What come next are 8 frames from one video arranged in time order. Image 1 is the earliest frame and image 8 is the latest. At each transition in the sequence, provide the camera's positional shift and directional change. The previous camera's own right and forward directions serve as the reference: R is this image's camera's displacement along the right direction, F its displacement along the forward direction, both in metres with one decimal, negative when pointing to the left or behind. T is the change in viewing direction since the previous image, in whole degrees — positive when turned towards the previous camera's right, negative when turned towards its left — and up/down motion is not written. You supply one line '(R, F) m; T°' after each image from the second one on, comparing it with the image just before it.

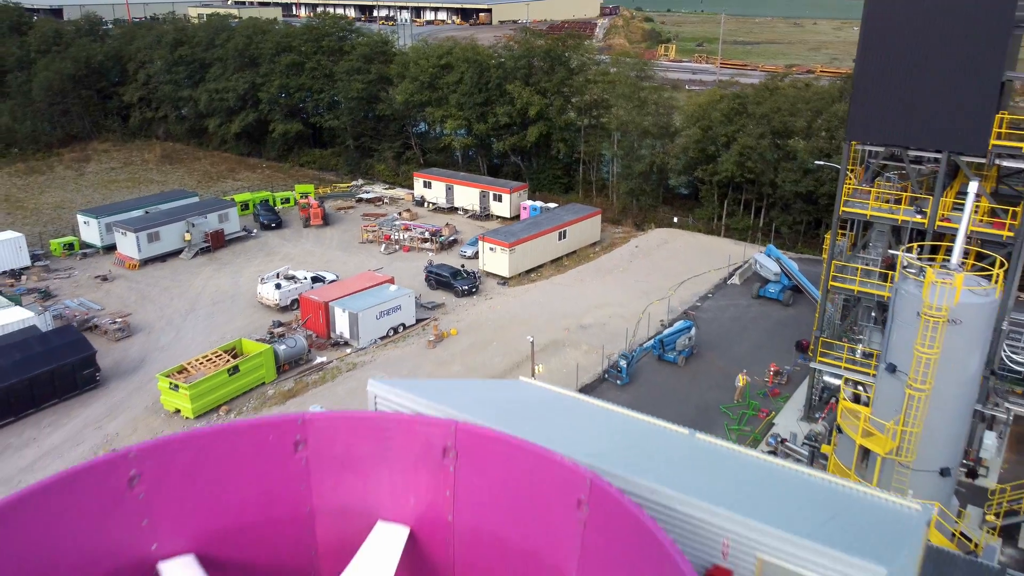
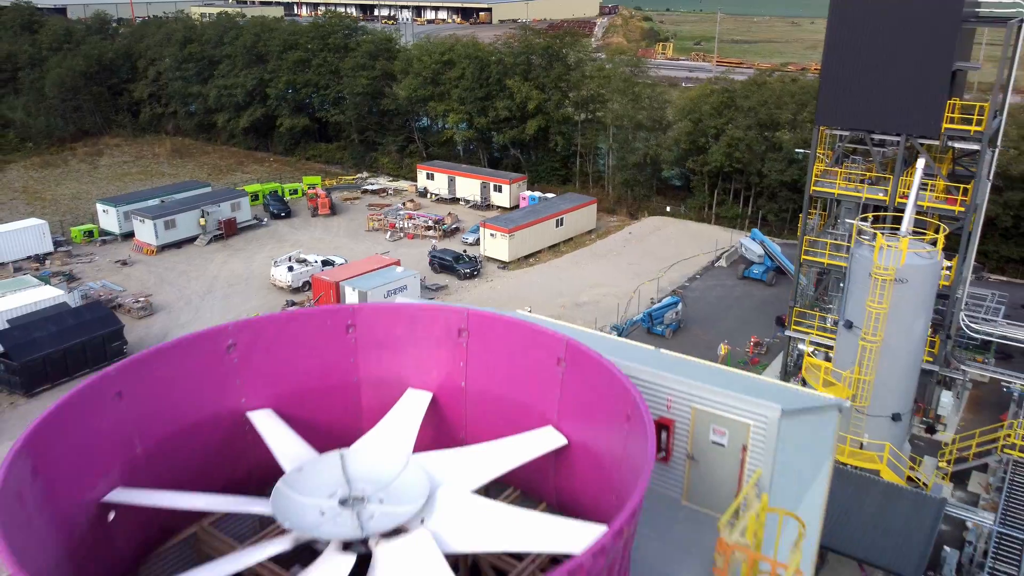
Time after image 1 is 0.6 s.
(0.0, -2.4) m; 0°
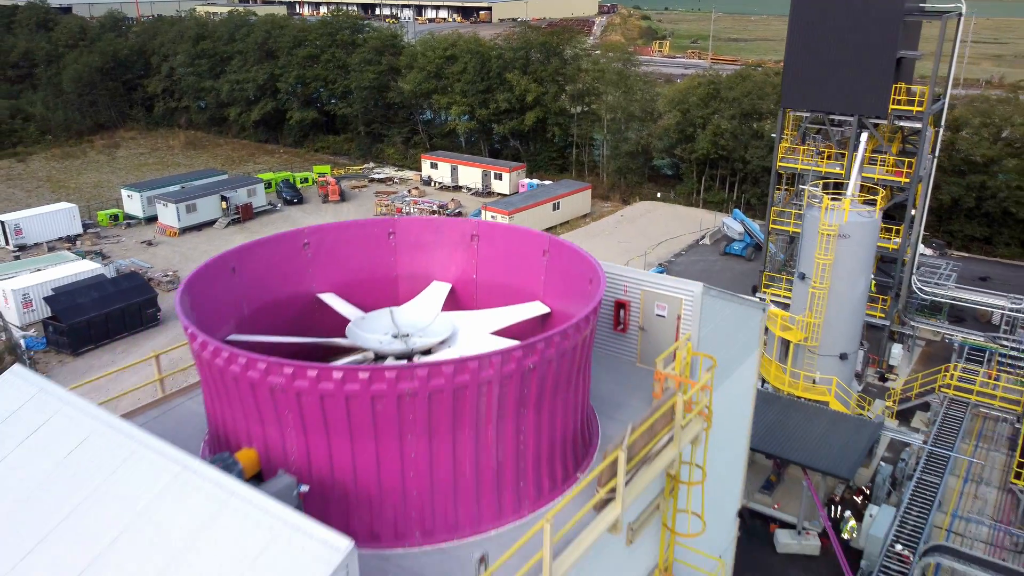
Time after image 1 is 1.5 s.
(0.0, -3.4) m; 0°
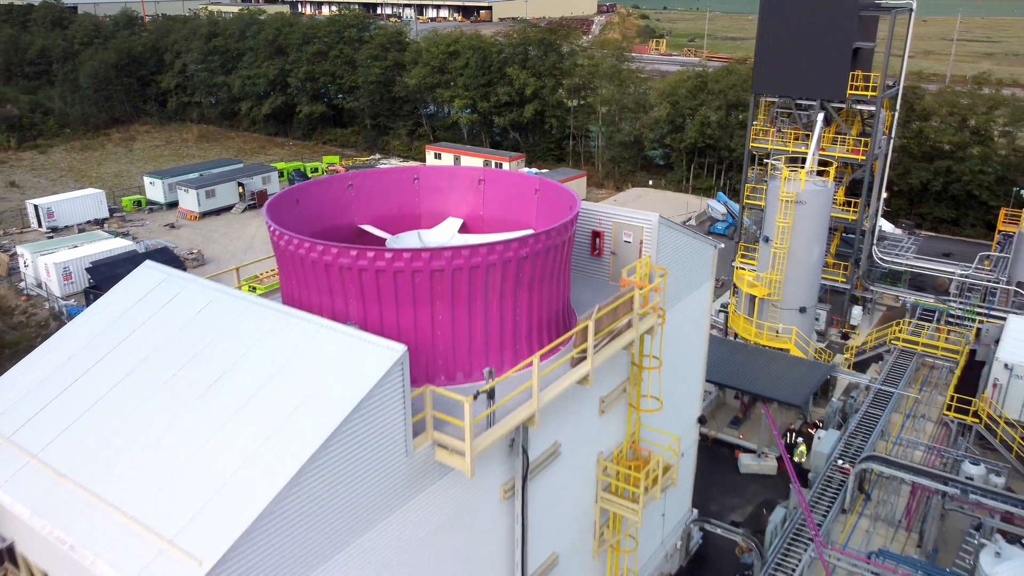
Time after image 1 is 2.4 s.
(0.0, -3.5) m; 0°
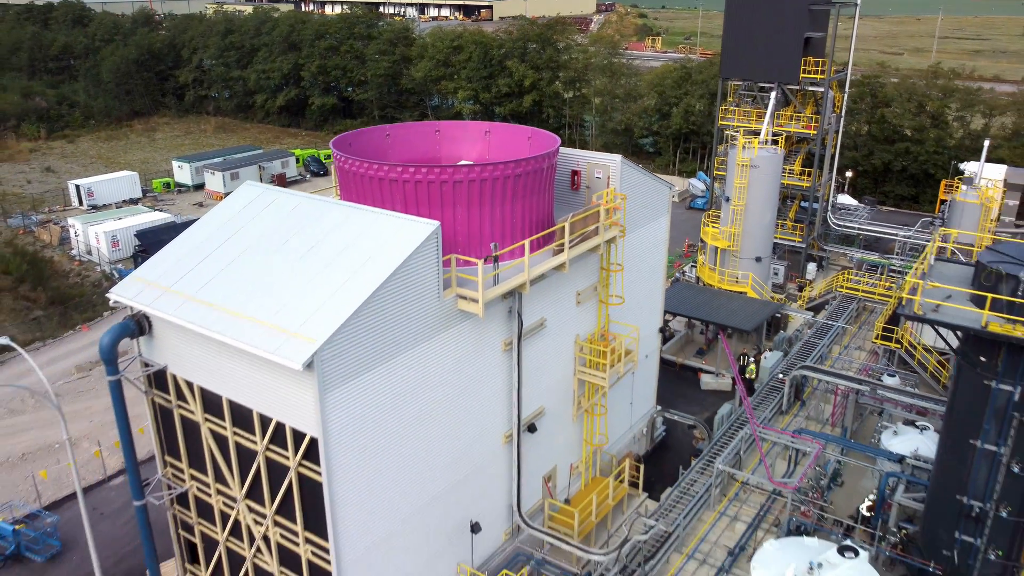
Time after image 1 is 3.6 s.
(0.0, -5.0) m; 0°
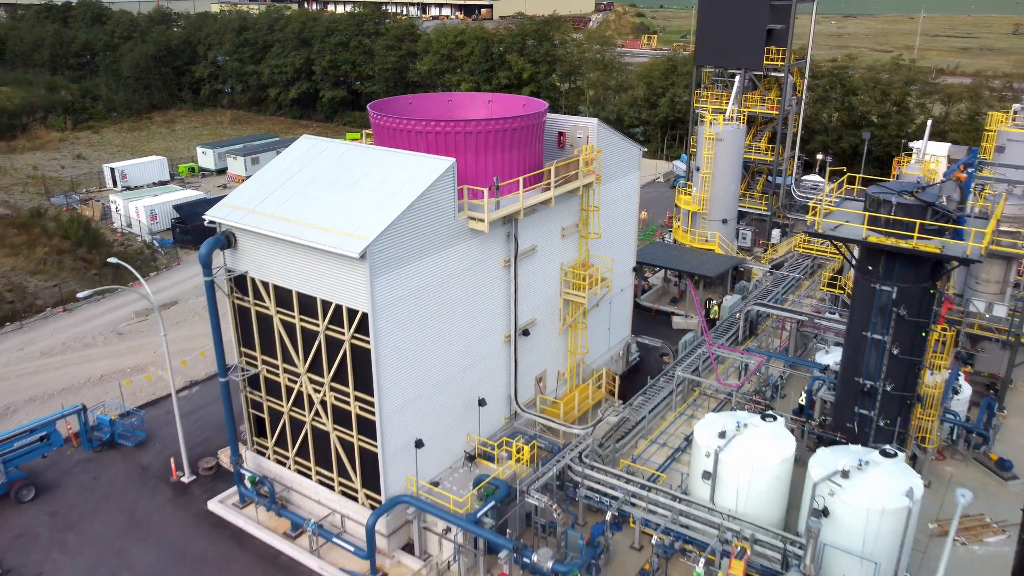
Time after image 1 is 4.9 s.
(0.0, -5.1) m; 0°
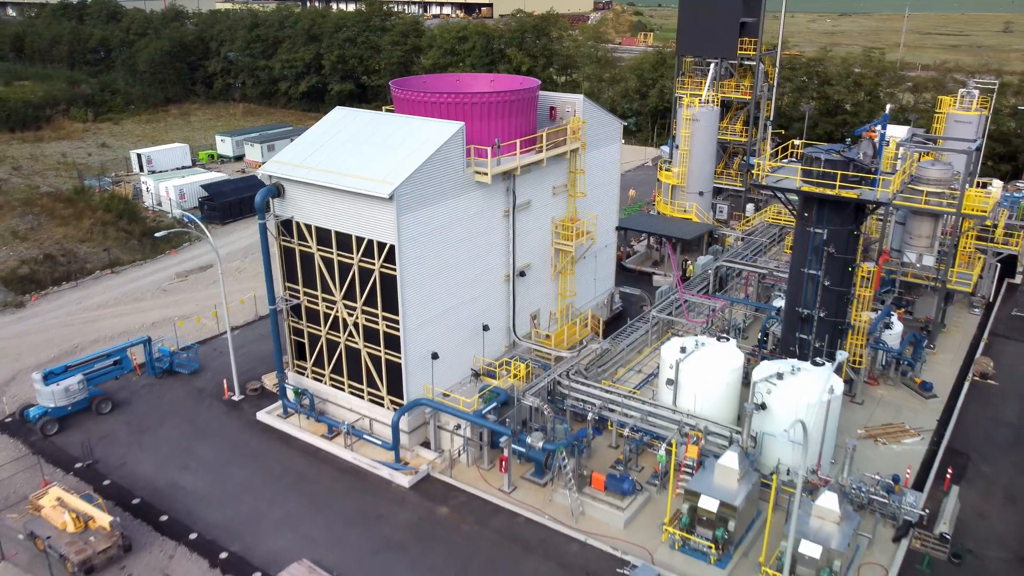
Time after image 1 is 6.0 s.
(0.0, -4.6) m; 0°
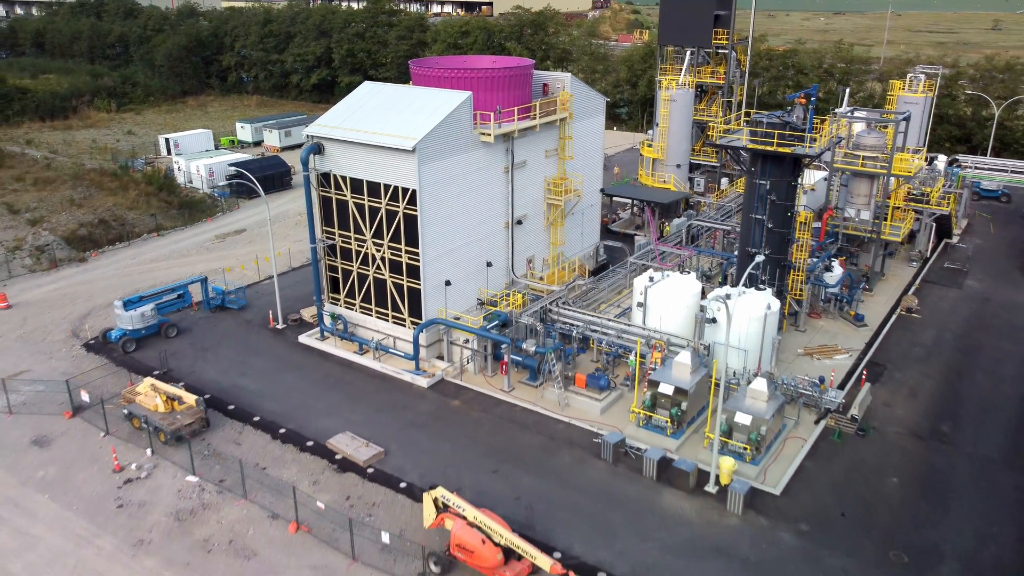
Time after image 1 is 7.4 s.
(0.0, -5.6) m; 0°
